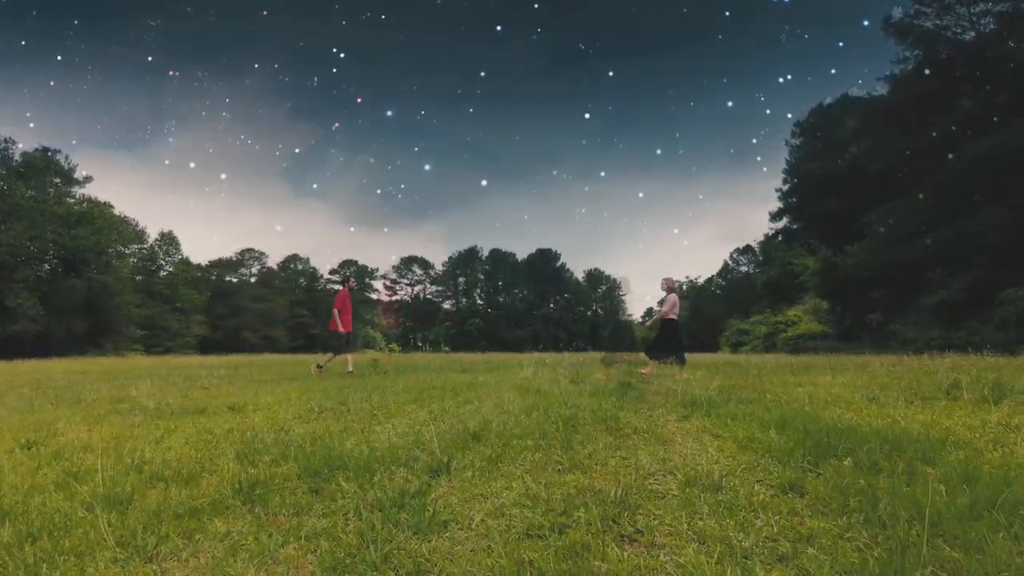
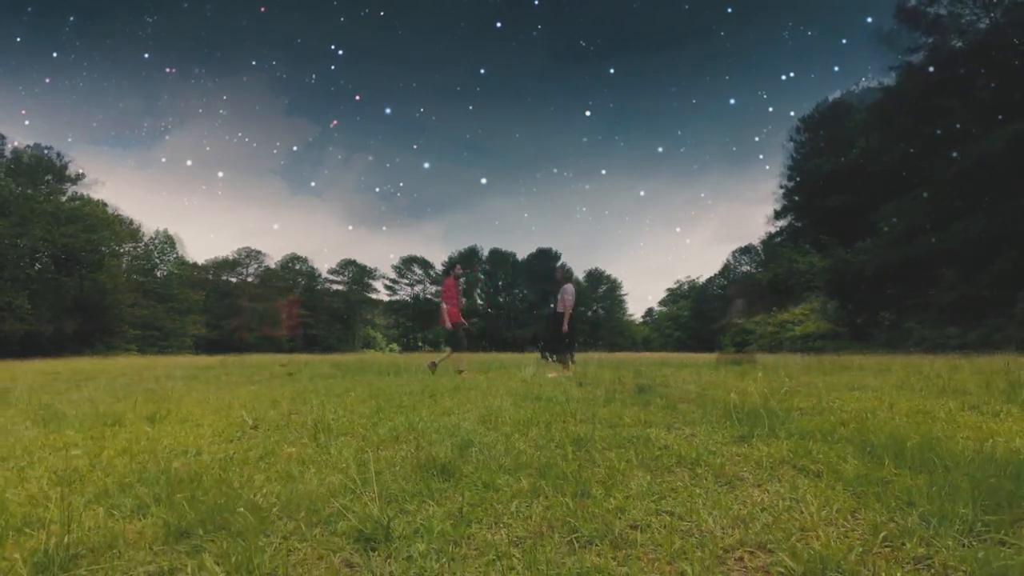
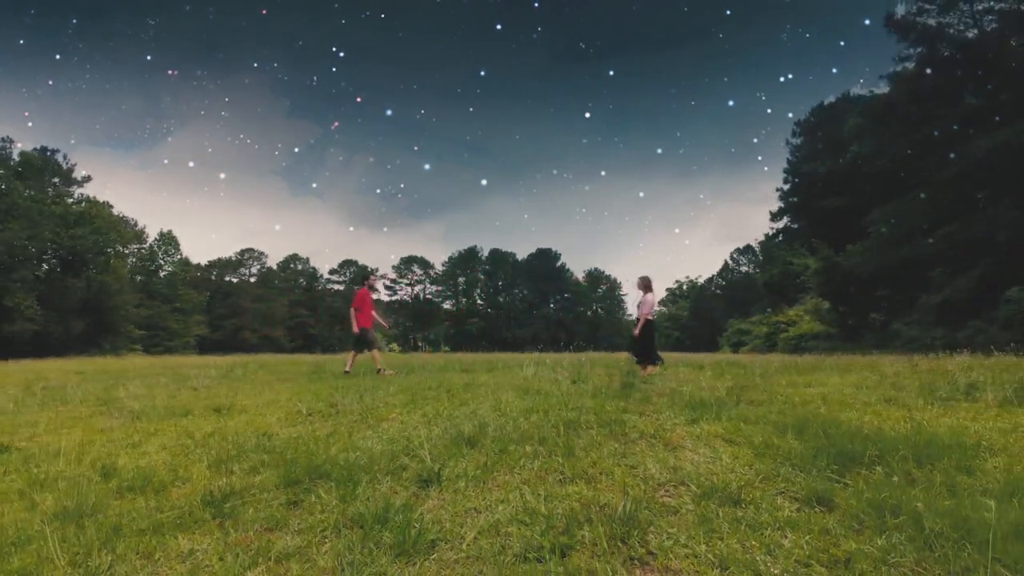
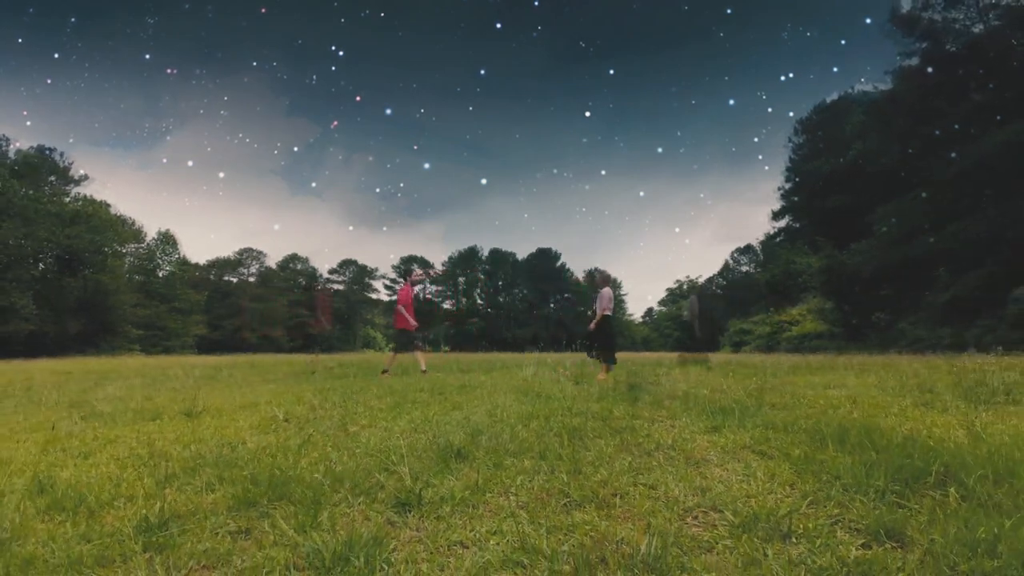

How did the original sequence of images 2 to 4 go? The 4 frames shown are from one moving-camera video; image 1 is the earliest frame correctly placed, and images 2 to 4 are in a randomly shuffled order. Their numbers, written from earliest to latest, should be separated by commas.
2, 4, 3
